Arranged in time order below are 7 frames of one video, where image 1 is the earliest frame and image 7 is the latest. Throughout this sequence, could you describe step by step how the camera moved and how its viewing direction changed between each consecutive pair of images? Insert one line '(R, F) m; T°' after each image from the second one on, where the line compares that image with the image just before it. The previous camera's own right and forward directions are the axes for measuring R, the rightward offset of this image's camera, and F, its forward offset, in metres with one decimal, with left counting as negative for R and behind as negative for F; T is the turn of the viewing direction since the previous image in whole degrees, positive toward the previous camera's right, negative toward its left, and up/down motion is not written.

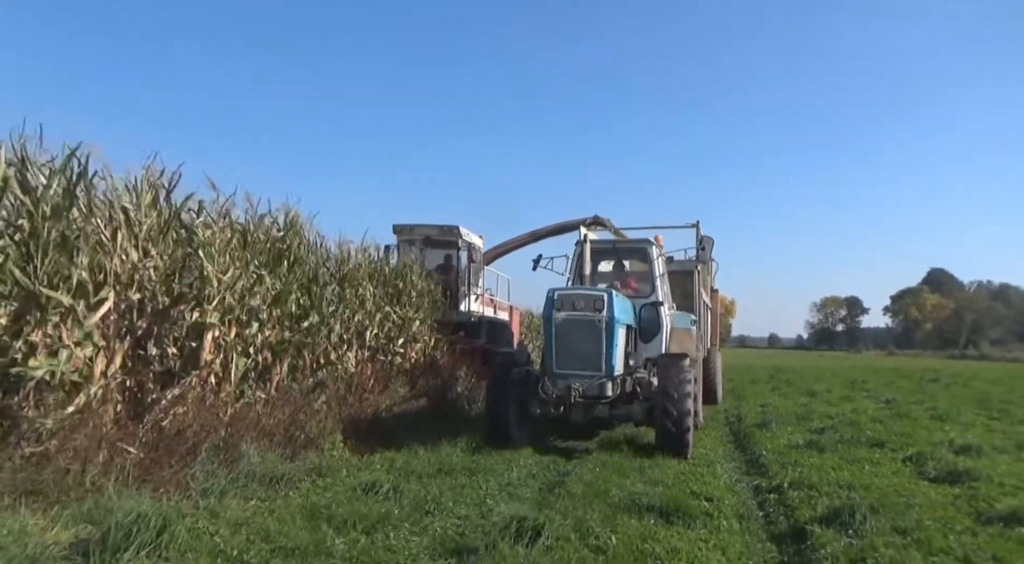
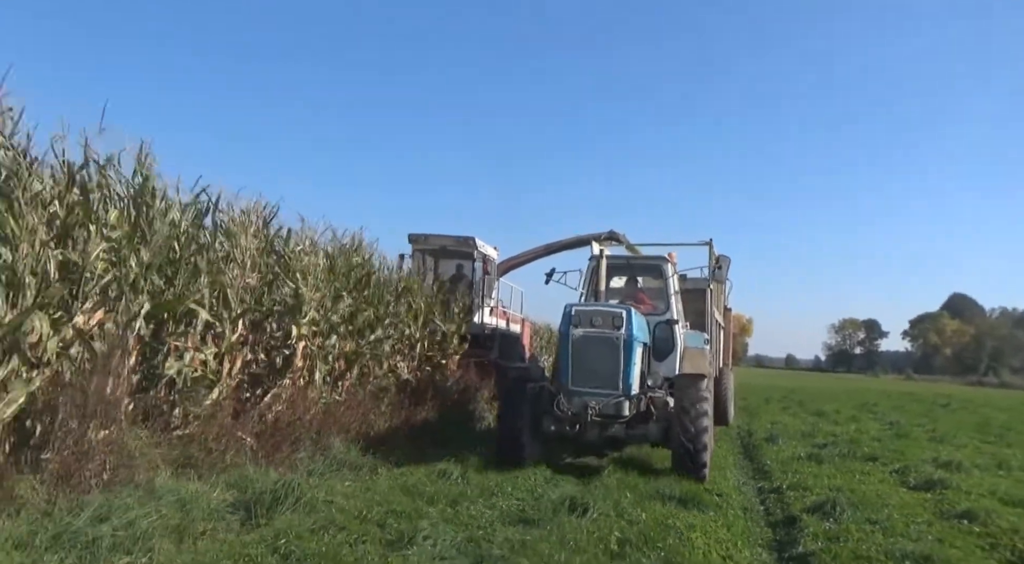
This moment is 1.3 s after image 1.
(-0.3, -1.2) m; -1°
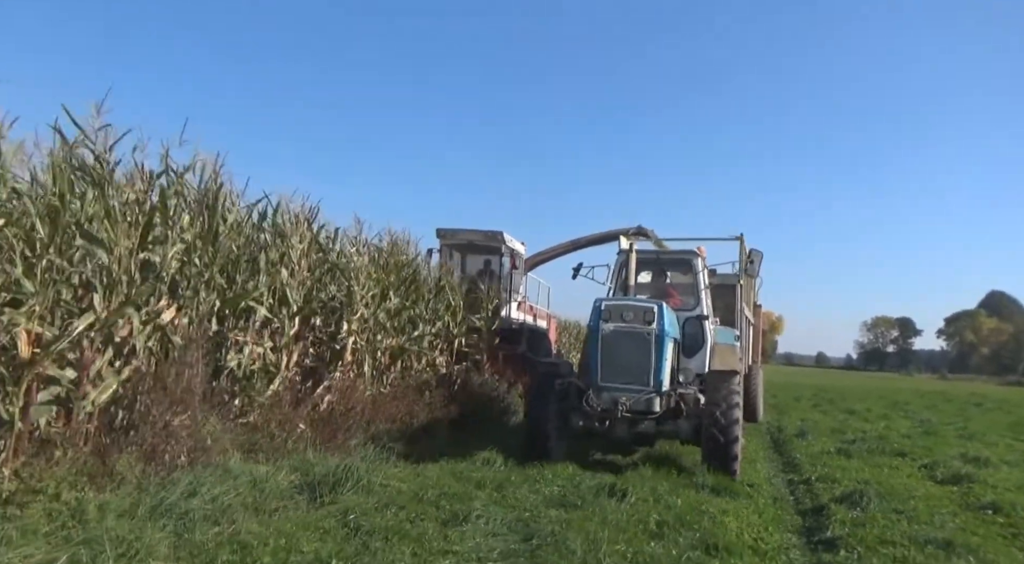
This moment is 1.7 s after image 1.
(-0.1, -0.4) m; -2°
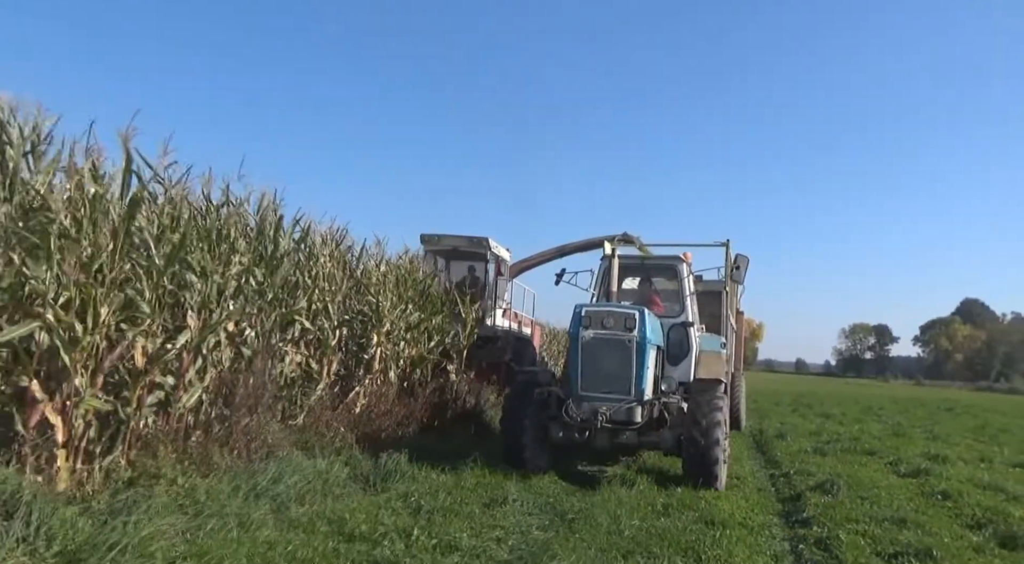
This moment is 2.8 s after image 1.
(-0.4, -0.9) m; +1°
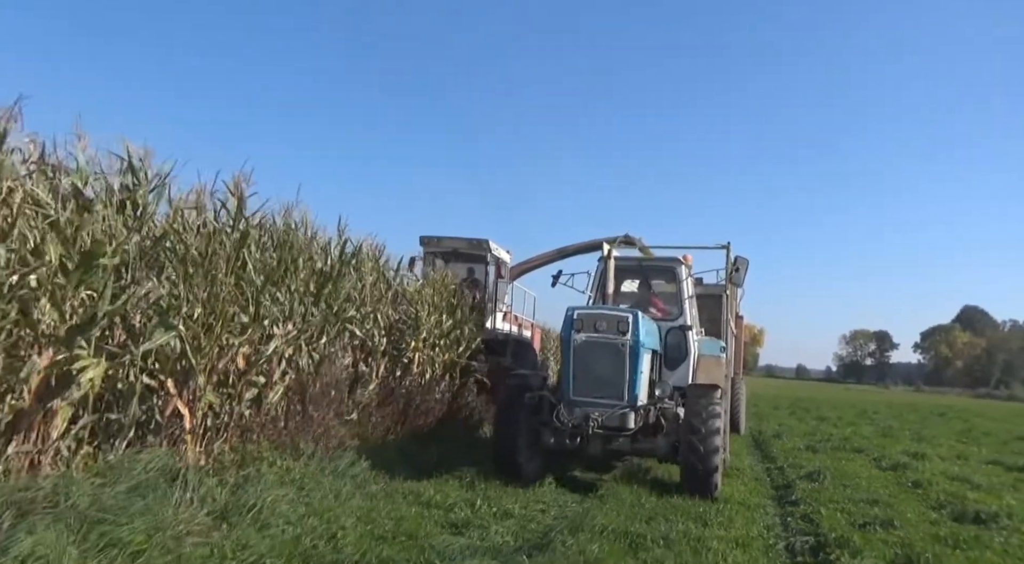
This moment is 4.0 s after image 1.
(-0.4, -1.1) m; 0°
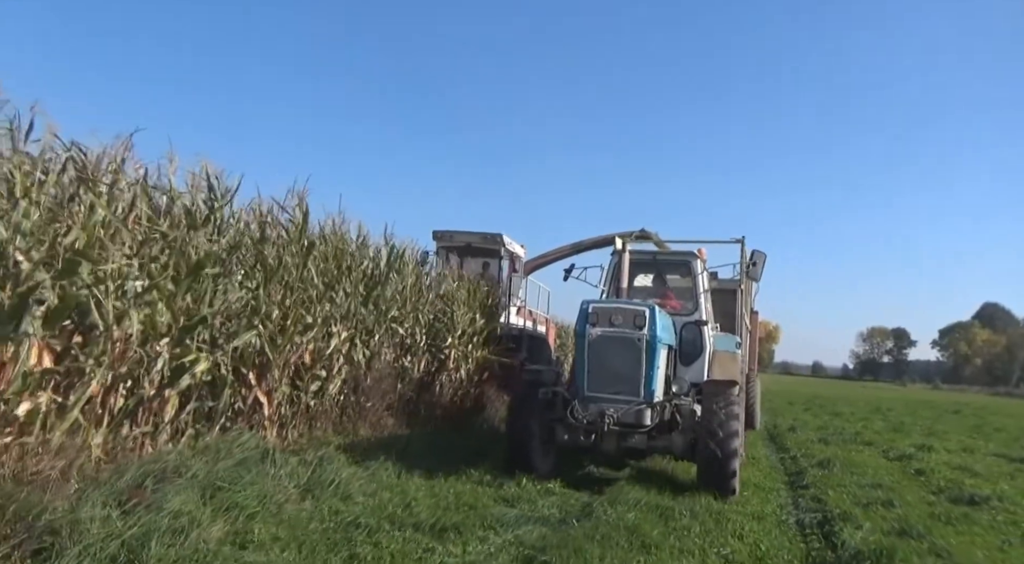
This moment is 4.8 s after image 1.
(-0.3, -0.7) m; -1°
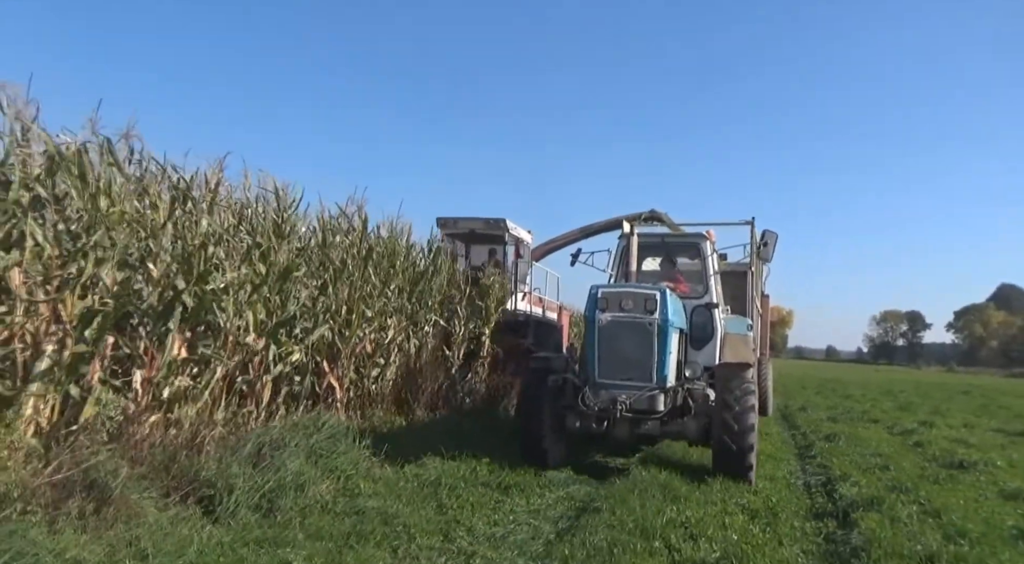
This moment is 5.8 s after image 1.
(-0.3, -0.9) m; -1°
